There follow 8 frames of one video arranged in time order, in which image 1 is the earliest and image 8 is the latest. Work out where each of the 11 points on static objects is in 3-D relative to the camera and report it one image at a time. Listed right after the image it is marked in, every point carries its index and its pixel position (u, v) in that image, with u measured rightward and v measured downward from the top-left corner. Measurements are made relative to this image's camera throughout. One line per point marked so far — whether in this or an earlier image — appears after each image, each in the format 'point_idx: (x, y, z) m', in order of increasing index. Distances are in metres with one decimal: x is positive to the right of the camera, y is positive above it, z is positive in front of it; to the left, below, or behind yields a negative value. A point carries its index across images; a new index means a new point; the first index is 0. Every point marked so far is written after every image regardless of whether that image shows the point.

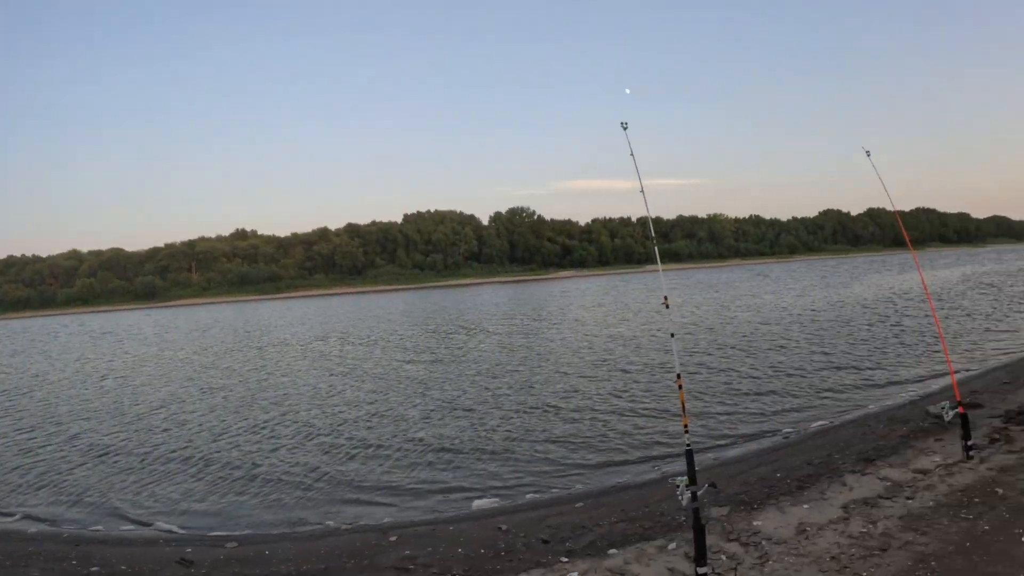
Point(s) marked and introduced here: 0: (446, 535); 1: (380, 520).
0: (-1.0, -4.0, +9.8) m
1: (-2.2, -4.1, +10.5) m
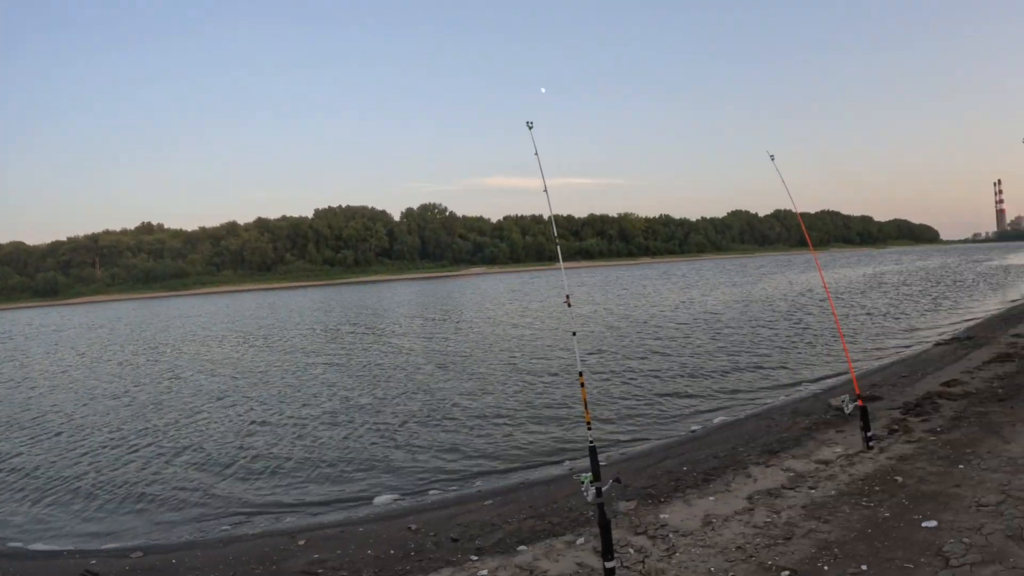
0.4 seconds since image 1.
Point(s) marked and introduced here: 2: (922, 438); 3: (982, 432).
0: (-2.4, -4.0, +9.7) m
1: (-3.6, -4.0, +10.3) m
2: (+7.5, -2.7, +11.1) m
3: (+8.5, -2.6, +10.9) m
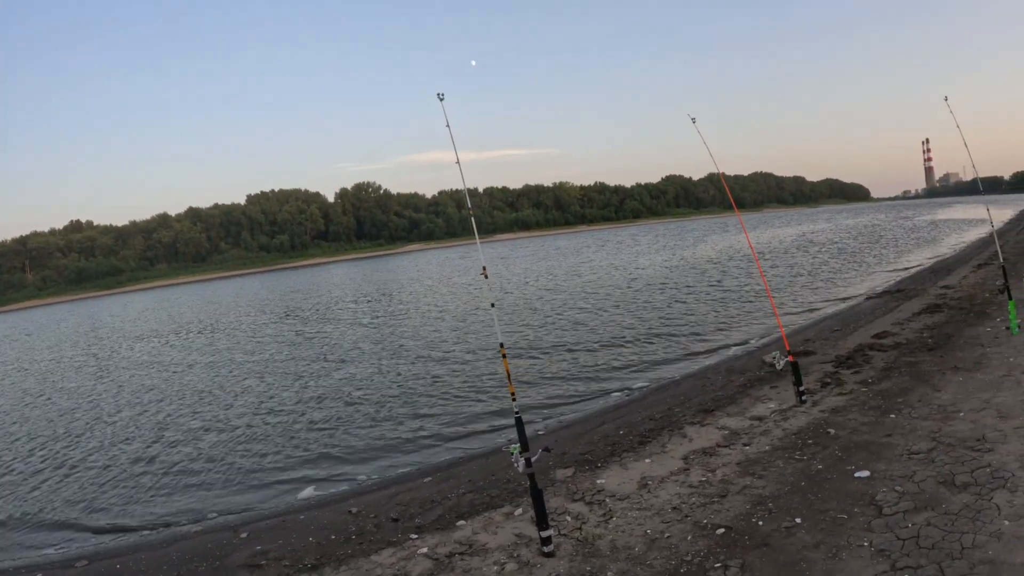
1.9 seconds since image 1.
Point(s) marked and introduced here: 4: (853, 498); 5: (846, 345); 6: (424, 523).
0: (-3.3, -3.8, +9.7) m
1: (-4.6, -3.9, +10.2) m
2: (+6.4, -1.9, +11.5) m
3: (+7.5, -1.7, +11.3) m
4: (+4.4, -2.8, +8.1) m
5: (+7.7, -1.3, +13.8) m
6: (-1.3, -3.6, +9.1) m
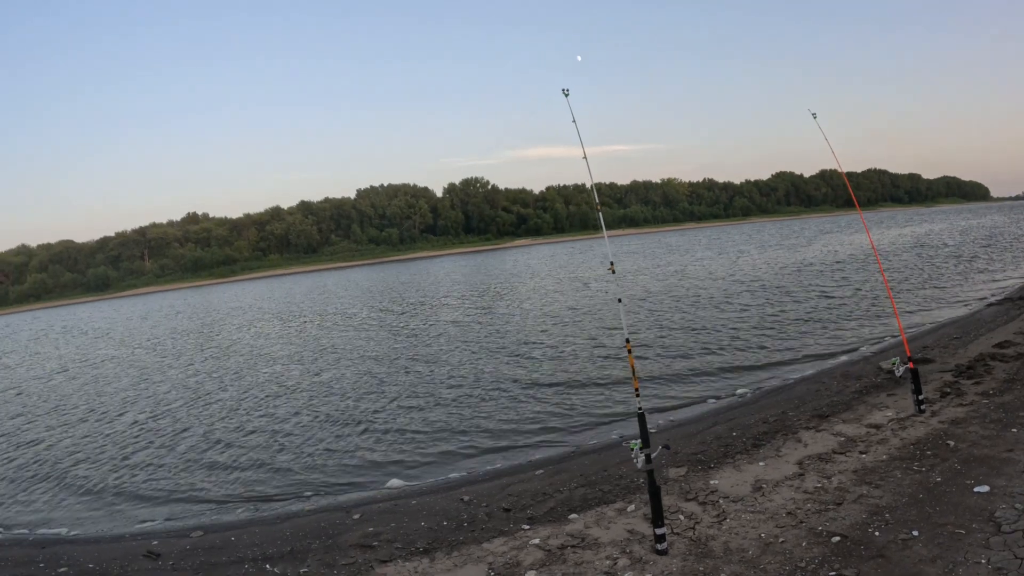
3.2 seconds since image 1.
0: (-1.6, -3.6, +9.8) m
1: (-2.8, -3.7, +10.5) m
2: (+8.3, -2.0, +10.9) m
3: (+9.3, -1.9, +10.7) m
4: (+6.0, -2.8, +7.7) m
5: (+9.7, -1.4, +13.1) m
6: (+0.4, -3.4, +9.1) m
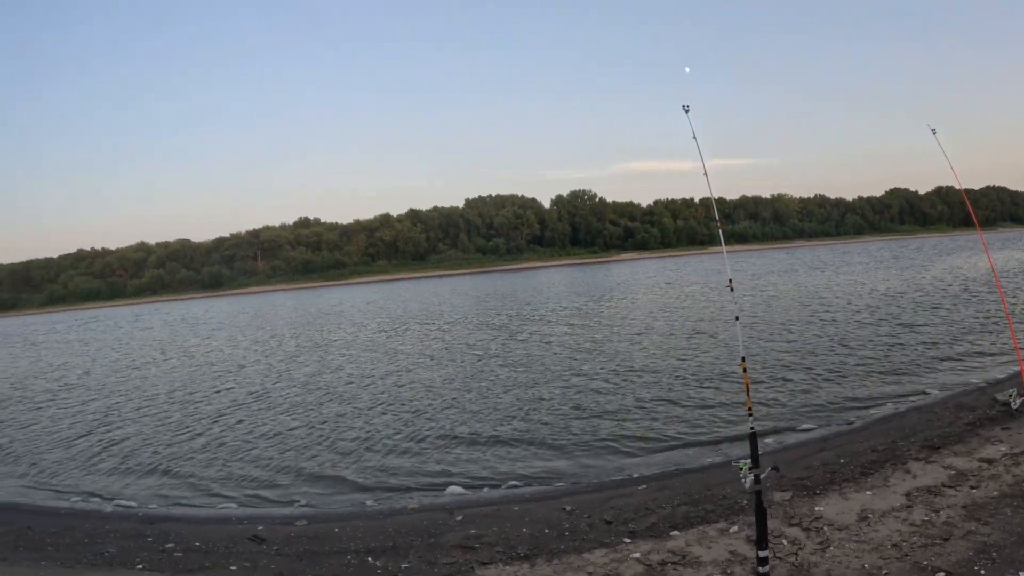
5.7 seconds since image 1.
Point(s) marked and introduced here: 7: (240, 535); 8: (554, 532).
0: (0.0, -3.8, +10.1) m
1: (-1.2, -3.8, +10.9) m
2: (+10.0, -2.6, +10.5) m
3: (+11.0, -2.5, +10.2) m
4: (+7.4, -3.4, +7.5) m
5: (+11.6, -2.1, +12.6) m
6: (+1.9, -3.7, +9.3) m
7: (-5.0, -4.4, +10.9) m
8: (+0.6, -3.8, +9.4) m
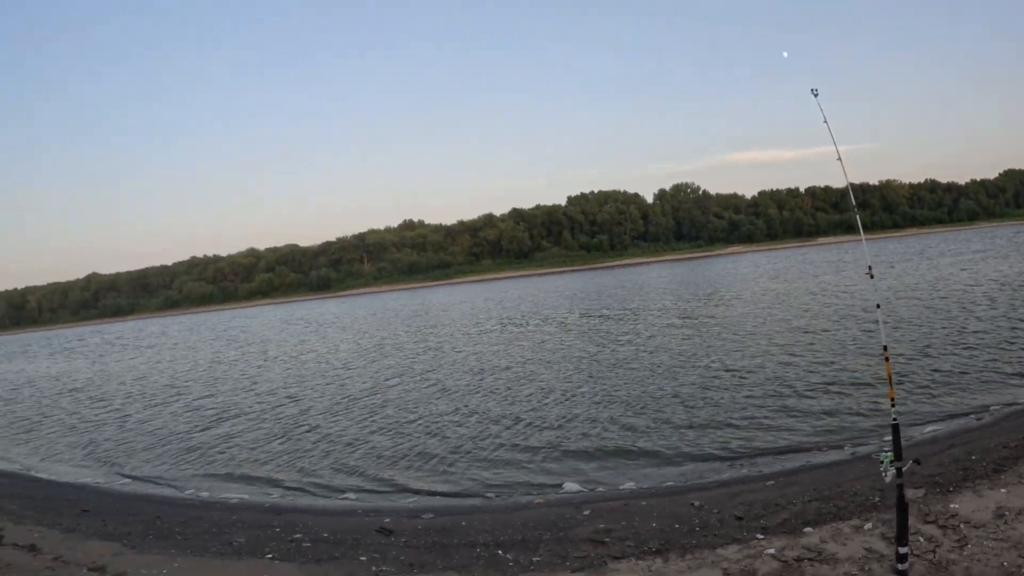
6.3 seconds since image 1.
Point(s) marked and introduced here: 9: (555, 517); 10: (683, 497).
0: (+2.1, -3.8, +10.4) m
1: (+1.0, -3.9, +11.3) m
2: (+12.1, -2.5, +10.2) m
3: (+13.1, -2.3, +9.8) m
4: (+9.4, -3.3, +7.4) m
5: (+13.8, -1.9, +12.2) m
6: (+4.0, -3.7, +9.5) m
7: (-2.8, -4.6, +11.6) m
8: (+2.7, -3.8, +9.7) m
9: (+0.7, -4.0, +10.6) m
10: (+2.9, -3.7, +10.6) m
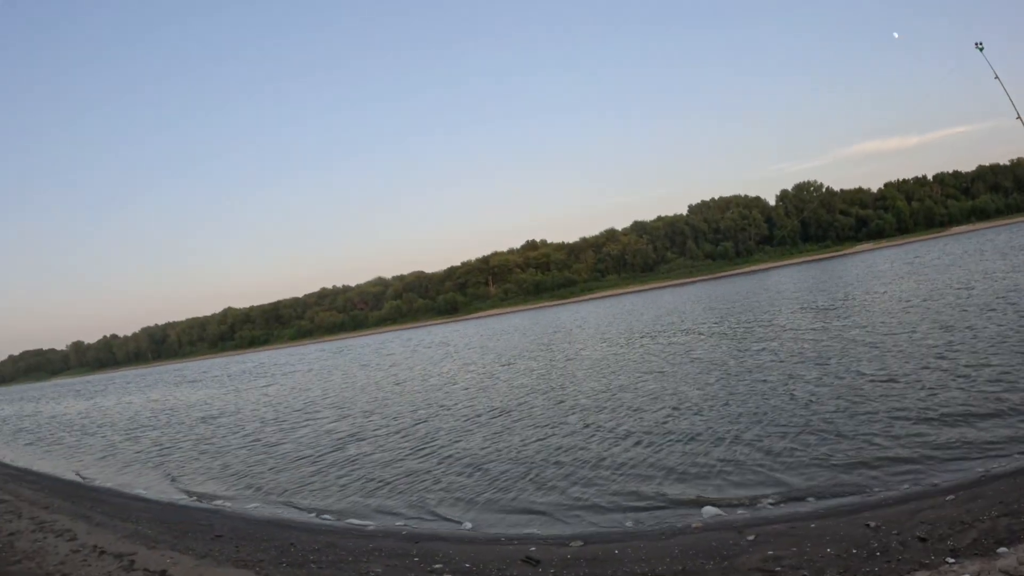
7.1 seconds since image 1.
0: (+4.8, -4.1, +10.1) m
1: (+3.7, -4.2, +11.0) m
2: (+14.6, -2.1, +9.0) m
3: (+15.6, -1.9, +8.6) m
4: (+11.8, -3.1, +6.5) m
5: (+16.4, -1.4, +10.9) m
6: (+6.6, -3.9, +9.0) m
7: (+0.1, -5.2, +11.6) m
8: (+5.4, -4.1, +9.3) m
9: (+3.4, -4.4, +10.4) m
10: (+5.5, -3.9, +10.2) m
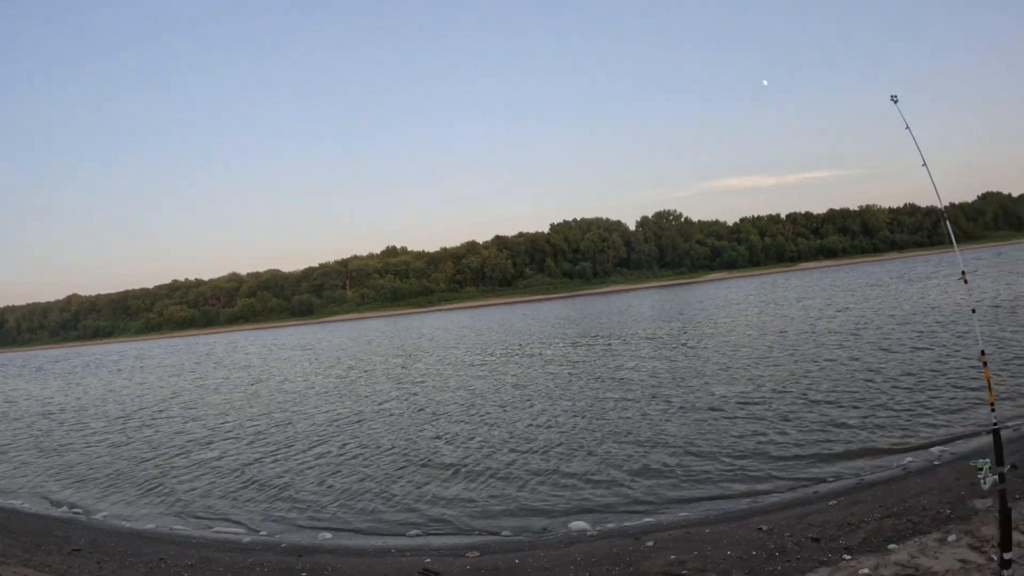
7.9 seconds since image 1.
0: (+3.2, -4.3, +10.4) m
1: (+2.0, -4.4, +11.2) m
2: (+13.1, -2.8, +11.0) m
3: (+14.1, -2.7, +10.7) m
4: (+10.7, -3.6, +8.0) m
5: (+14.7, -2.3, +13.2) m
6: (+5.1, -4.2, +9.6) m
7: (-1.8, -5.1, +11.2) m
8: (+3.8, -4.3, +9.8) m
9: (+1.8, -4.5, +10.5) m
10: (+3.9, -4.2, +10.7) m
